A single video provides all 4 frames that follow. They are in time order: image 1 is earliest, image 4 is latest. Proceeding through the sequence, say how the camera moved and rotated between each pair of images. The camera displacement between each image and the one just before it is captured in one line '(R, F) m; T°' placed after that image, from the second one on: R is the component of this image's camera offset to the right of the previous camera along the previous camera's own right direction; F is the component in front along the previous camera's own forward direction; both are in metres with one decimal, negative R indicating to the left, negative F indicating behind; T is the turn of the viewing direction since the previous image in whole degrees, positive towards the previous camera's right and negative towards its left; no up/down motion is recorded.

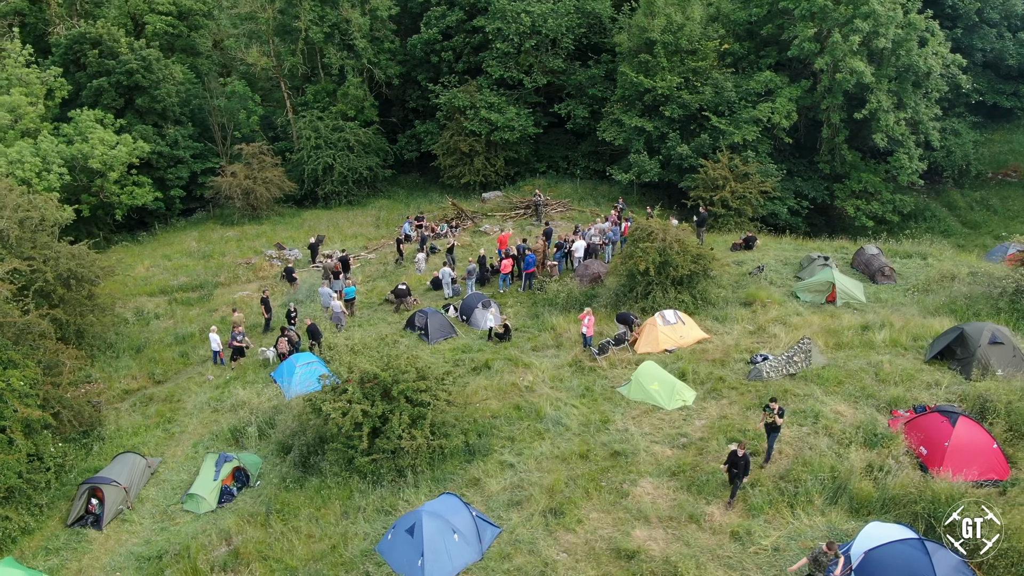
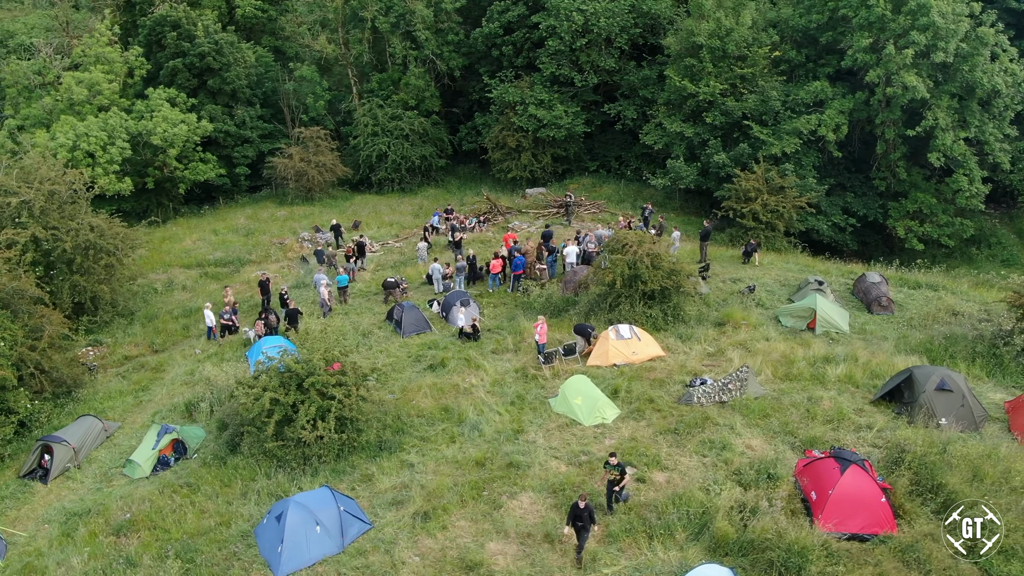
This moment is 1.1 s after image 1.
(+3.2, 0.0) m; -8°
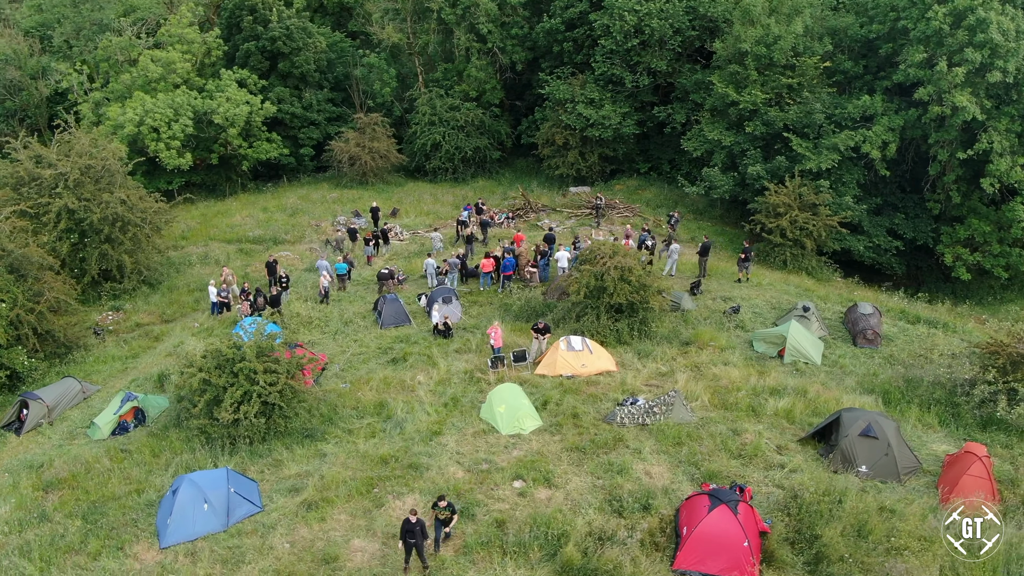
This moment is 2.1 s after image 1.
(+3.2, 0.0) m; -8°
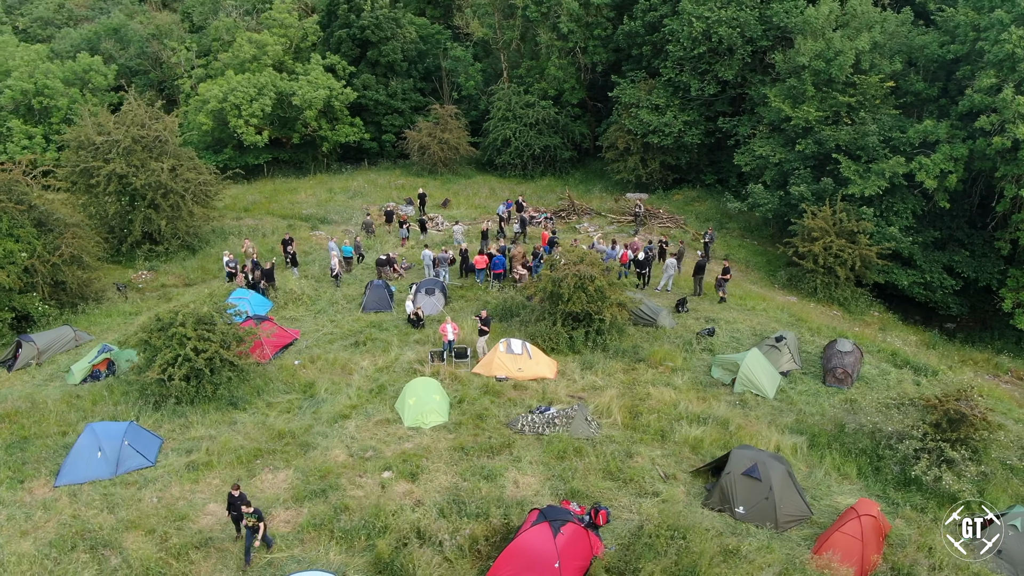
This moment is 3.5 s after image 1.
(+4.0, +0.3) m; -11°
